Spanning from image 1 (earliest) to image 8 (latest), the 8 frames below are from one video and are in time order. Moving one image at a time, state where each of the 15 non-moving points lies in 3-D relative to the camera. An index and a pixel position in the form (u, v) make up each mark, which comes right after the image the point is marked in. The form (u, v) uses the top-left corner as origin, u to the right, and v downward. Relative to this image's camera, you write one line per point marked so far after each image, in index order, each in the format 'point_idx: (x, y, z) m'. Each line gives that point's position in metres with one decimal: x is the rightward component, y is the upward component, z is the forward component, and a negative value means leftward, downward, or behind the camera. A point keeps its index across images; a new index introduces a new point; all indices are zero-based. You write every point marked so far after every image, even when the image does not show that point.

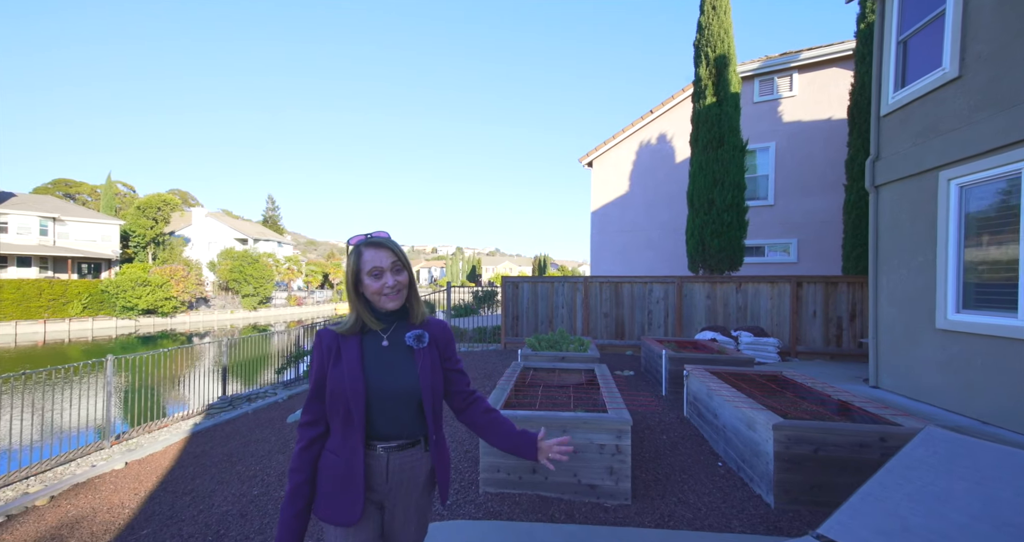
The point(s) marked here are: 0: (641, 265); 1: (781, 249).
0: (+4.0, +0.2, +13.0) m
1: (+7.2, +0.6, +11.2) m
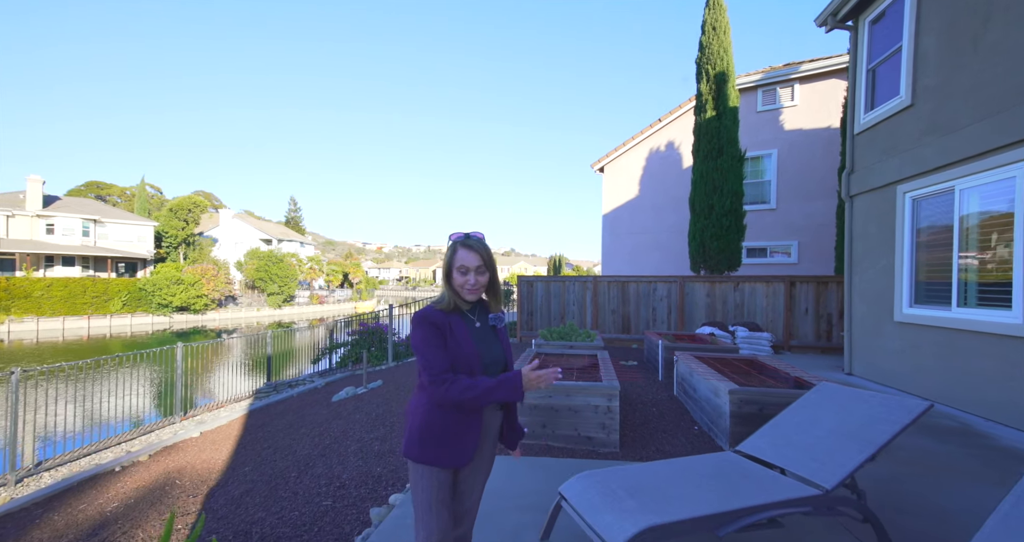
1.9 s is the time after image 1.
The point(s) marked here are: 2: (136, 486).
0: (+4.5, +0.2, +13.7) m
1: (+7.6, +0.6, +11.8) m
2: (-4.1, -2.3, +4.6) m
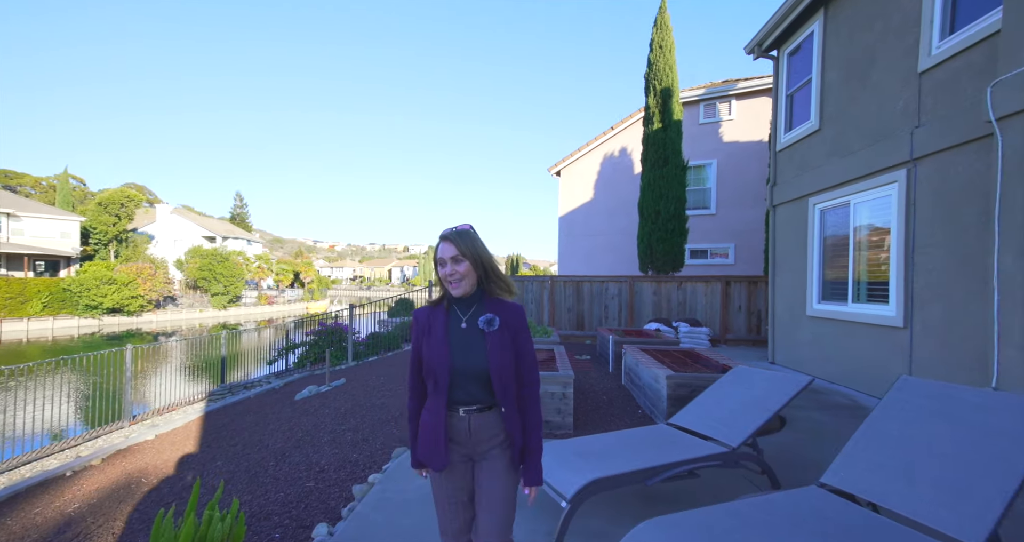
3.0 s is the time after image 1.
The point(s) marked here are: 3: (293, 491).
0: (+3.1, +0.2, +14.5) m
1: (+6.4, +0.6, +12.9) m
2: (-4.5, -2.3, +4.5) m
3: (-1.6, -1.6, +3.0) m
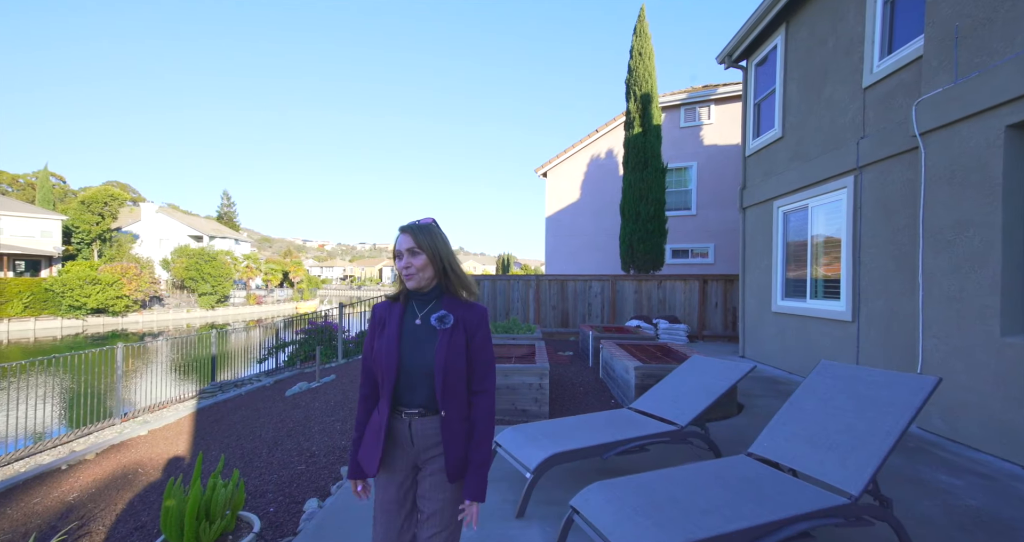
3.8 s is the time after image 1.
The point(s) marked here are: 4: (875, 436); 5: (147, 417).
0: (+2.7, +0.2, +14.8) m
1: (+6.0, +0.6, +13.3) m
2: (-4.7, -2.3, +4.7) m
3: (-1.8, -1.6, +3.3) m
4: (+1.8, -0.8, +2.0) m
5: (-6.9, -2.8, +8.0) m
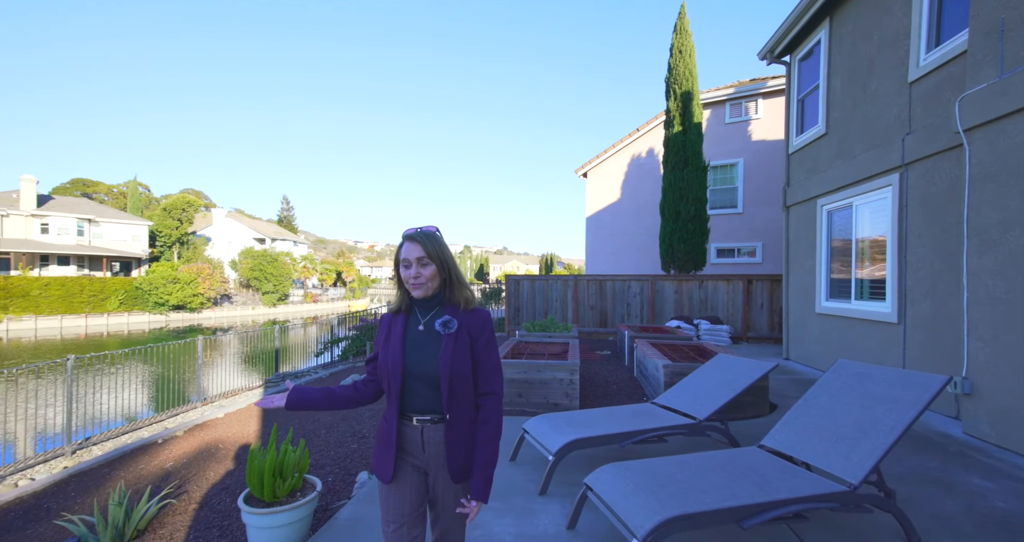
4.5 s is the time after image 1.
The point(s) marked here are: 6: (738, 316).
0: (+4.1, +0.2, +14.7) m
1: (+7.3, +0.6, +12.9) m
2: (-4.3, -2.3, +5.5) m
3: (-1.5, -1.6, +3.7) m
4: (+1.9, -0.8, +2.1) m
5: (-6.2, -2.8, +9.0) m
6: (+5.2, -1.0, +9.7) m
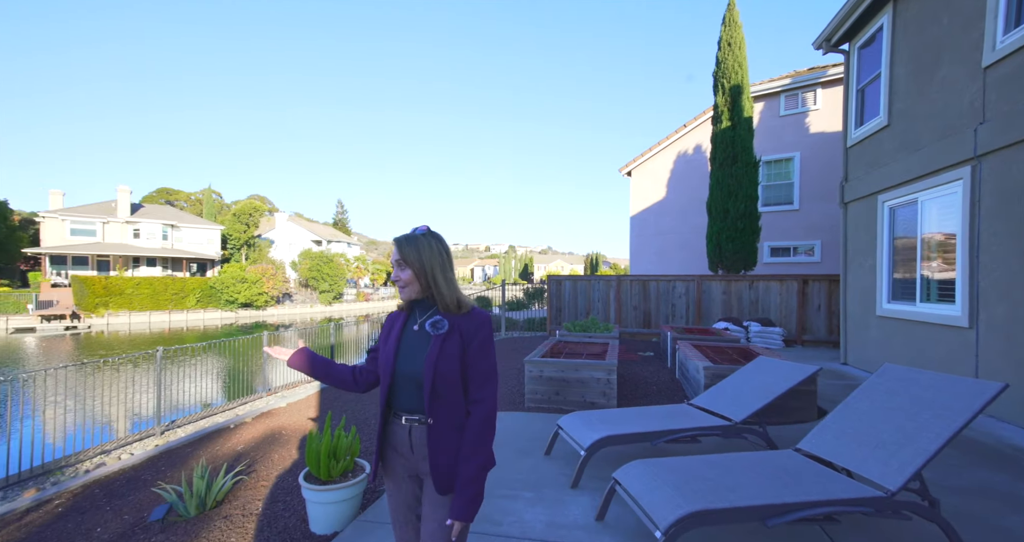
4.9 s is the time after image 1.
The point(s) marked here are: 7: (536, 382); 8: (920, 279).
0: (+5.6, +0.2, +14.4) m
1: (+8.5, +0.6, +12.2) m
2: (-3.7, -2.4, +6.0) m
3: (-1.2, -1.6, +4.0) m
4: (+2.0, -0.8, +2.0) m
5: (-5.3, -2.8, +9.7) m
6: (+6.2, -1.0, +9.3) m
7: (+0.3, -1.3, +4.9) m
8: (+5.0, -0.1, +5.1) m
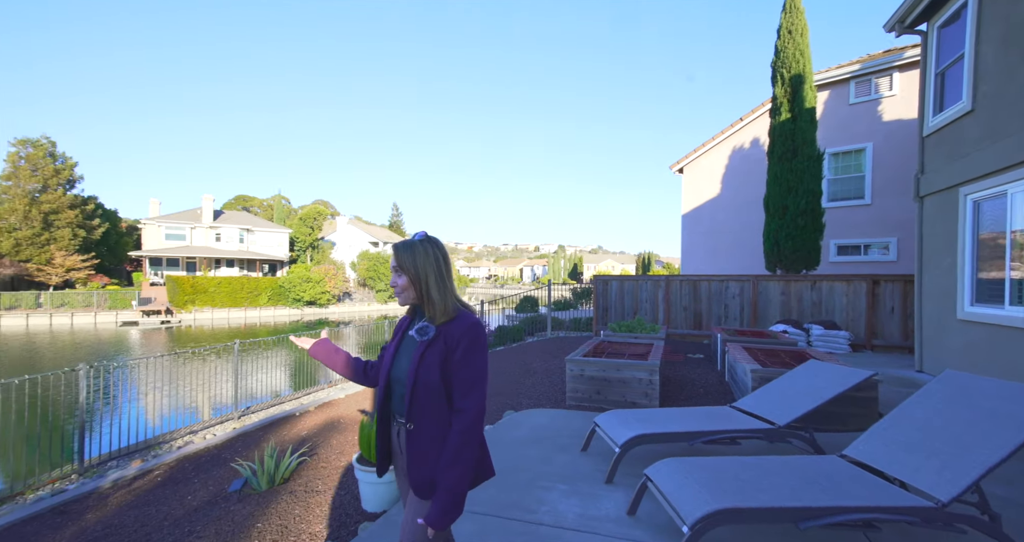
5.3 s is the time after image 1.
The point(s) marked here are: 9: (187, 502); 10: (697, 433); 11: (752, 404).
0: (+7.1, +0.2, +13.7) m
1: (+9.8, +0.6, +11.3) m
2: (-3.1, -2.4, +6.6) m
3: (-0.8, -1.6, +4.2) m
4: (+2.2, -0.8, +1.9) m
5: (-4.2, -2.8, +10.4) m
6: (+7.1, -1.0, +8.6) m
7: (+0.8, -1.3, +4.9) m
8: (+5.4, -0.1, +4.6) m
9: (-2.7, -1.9, +3.5) m
10: (+1.3, -1.1, +2.9) m
11: (+1.9, -1.1, +3.3) m
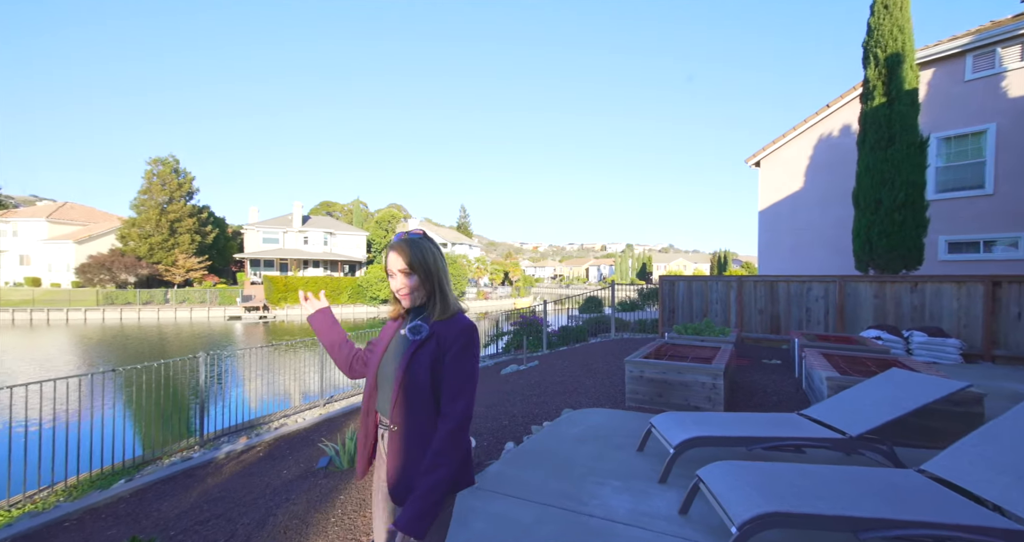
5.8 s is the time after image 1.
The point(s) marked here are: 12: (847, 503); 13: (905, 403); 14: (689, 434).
0: (+9.1, +0.2, +12.6) m
1: (+11.4, +0.6, +9.8) m
2: (-2.1, -2.4, +7.1) m
3: (-0.2, -1.6, +4.4) m
4: (+2.4, -0.8, +1.7) m
5: (-2.6, -2.8, +11.1) m
6: (+8.3, -1.0, +7.6) m
7: (+1.5, -1.3, +4.9) m
8: (+6.0, -0.1, +3.9) m
9: (-2.2, -1.9, +4.0) m
10: (+1.6, -1.1, +2.8) m
11: (+2.3, -1.1, +3.2) m
12: (+1.5, -1.1, +1.9) m
13: (+2.6, -0.9, +2.8) m
14: (+1.2, -1.1, +2.9) m
